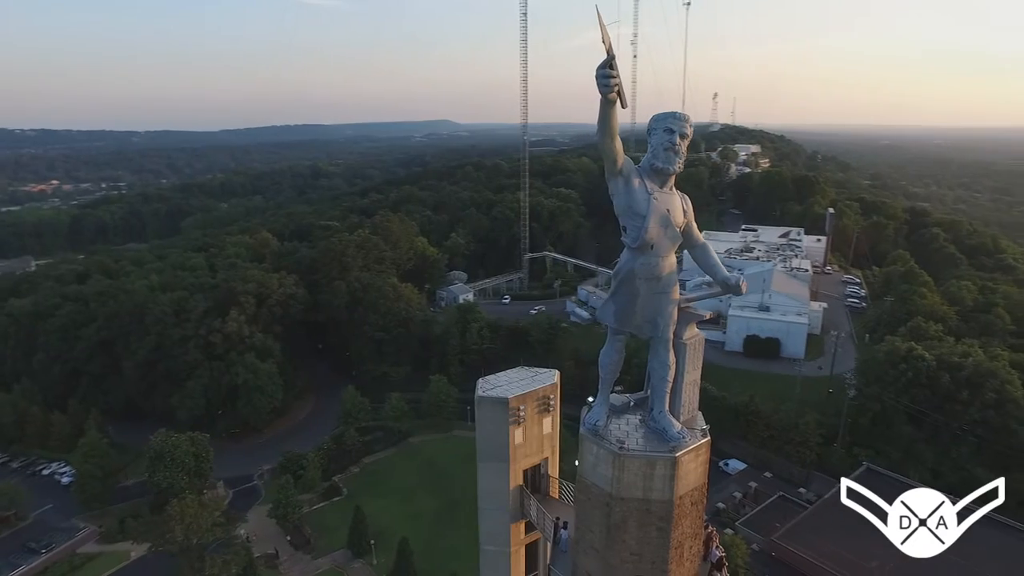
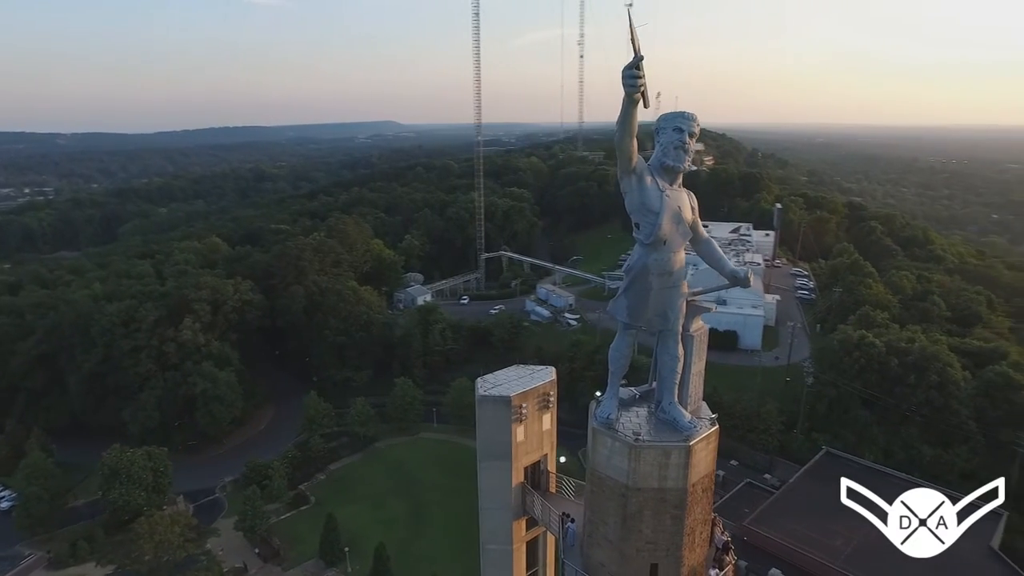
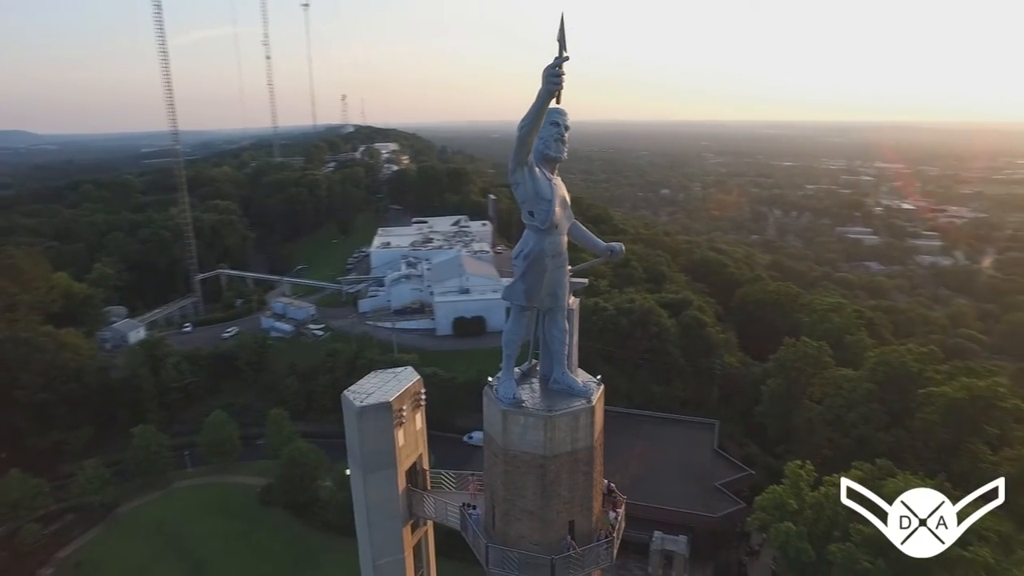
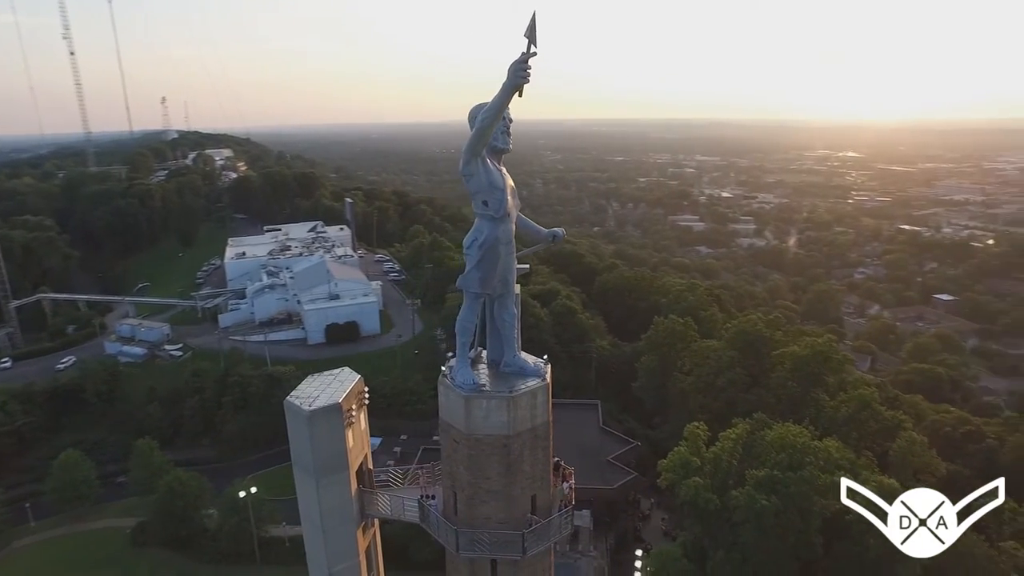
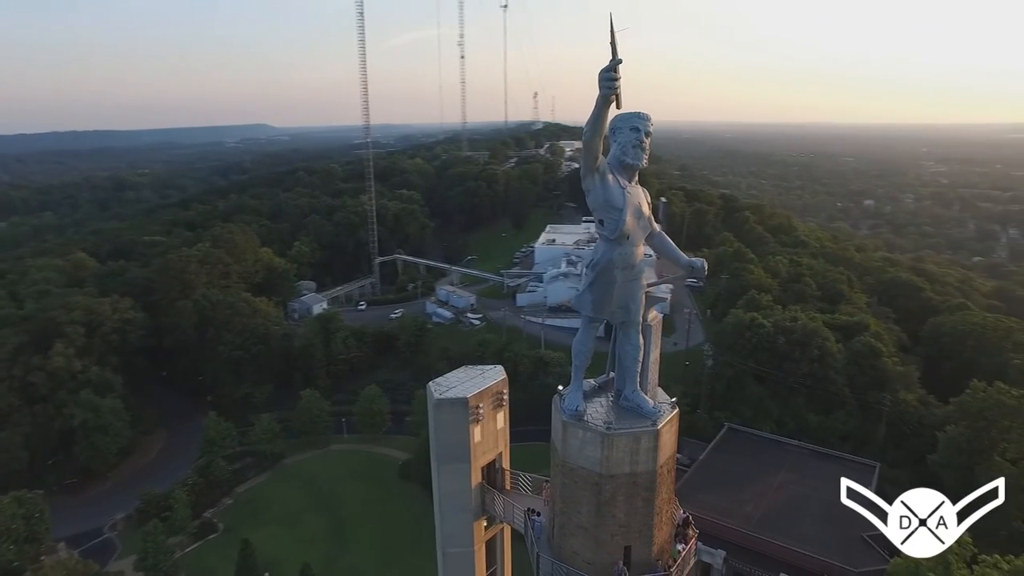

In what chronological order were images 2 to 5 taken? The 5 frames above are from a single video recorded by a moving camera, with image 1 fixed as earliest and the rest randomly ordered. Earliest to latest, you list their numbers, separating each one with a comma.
2, 5, 3, 4
